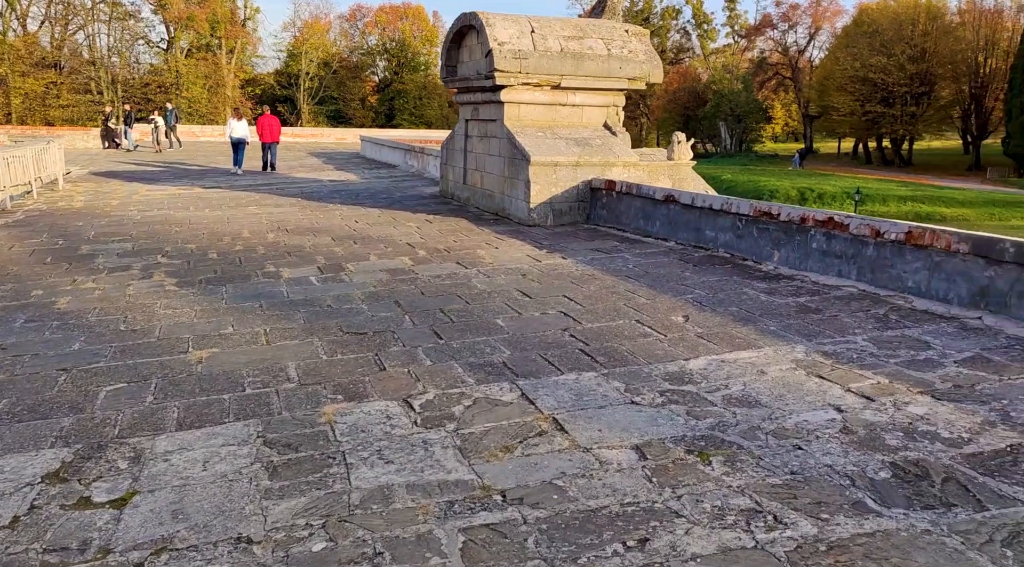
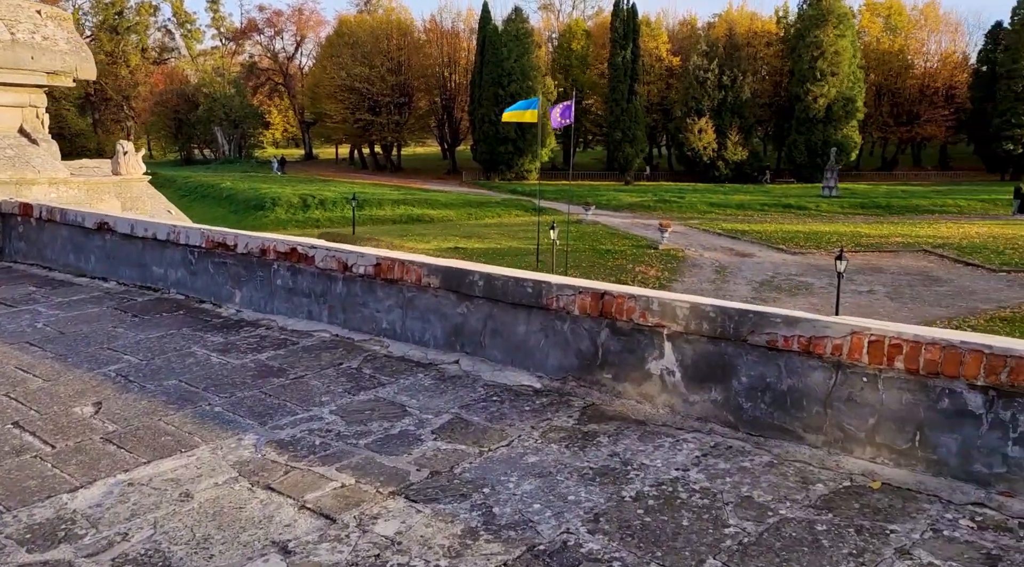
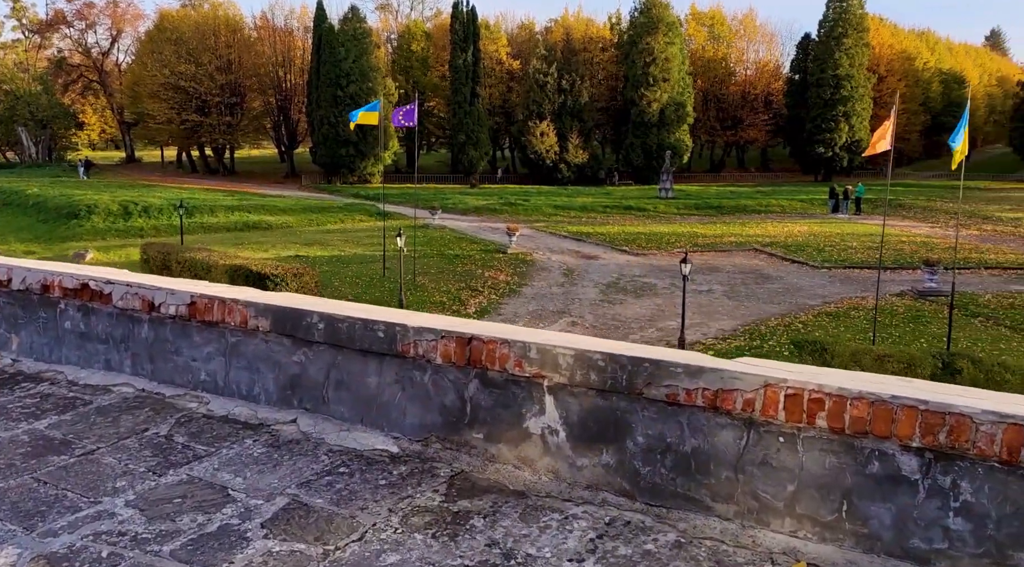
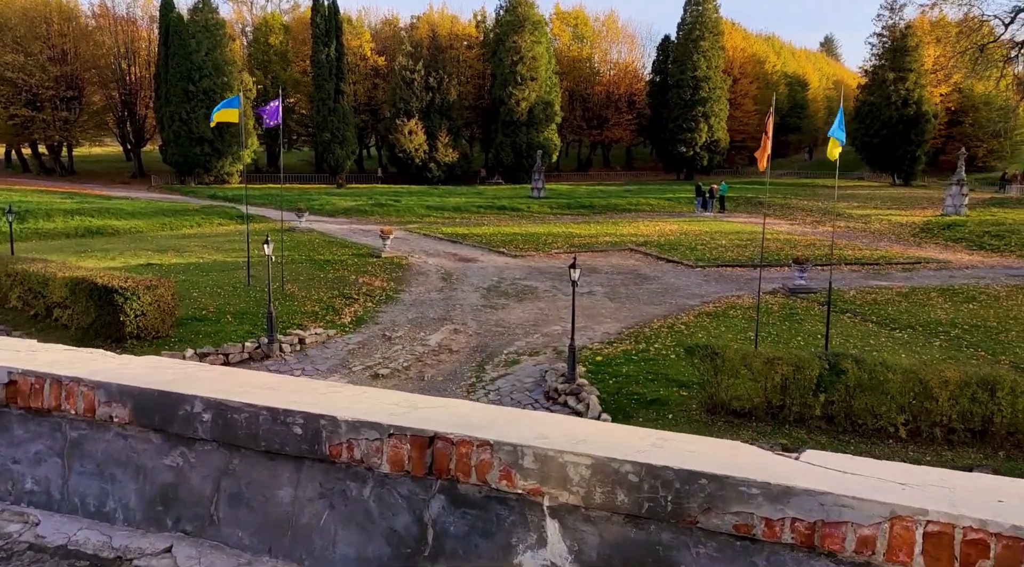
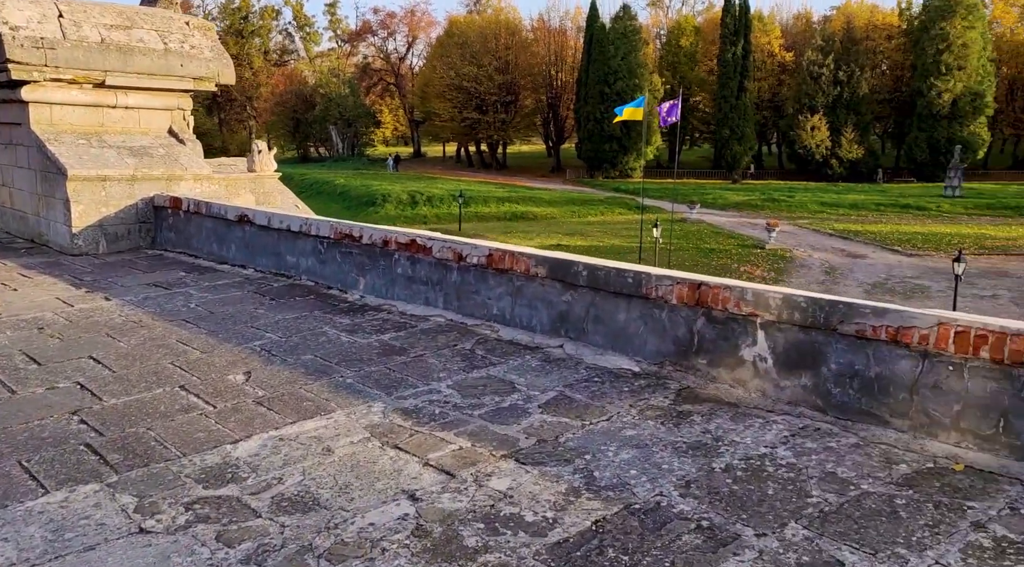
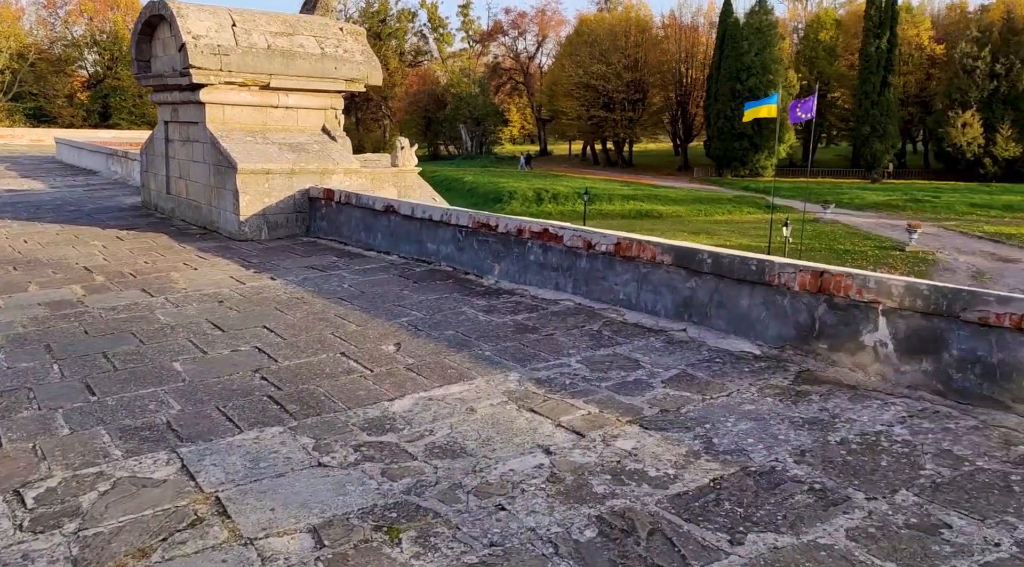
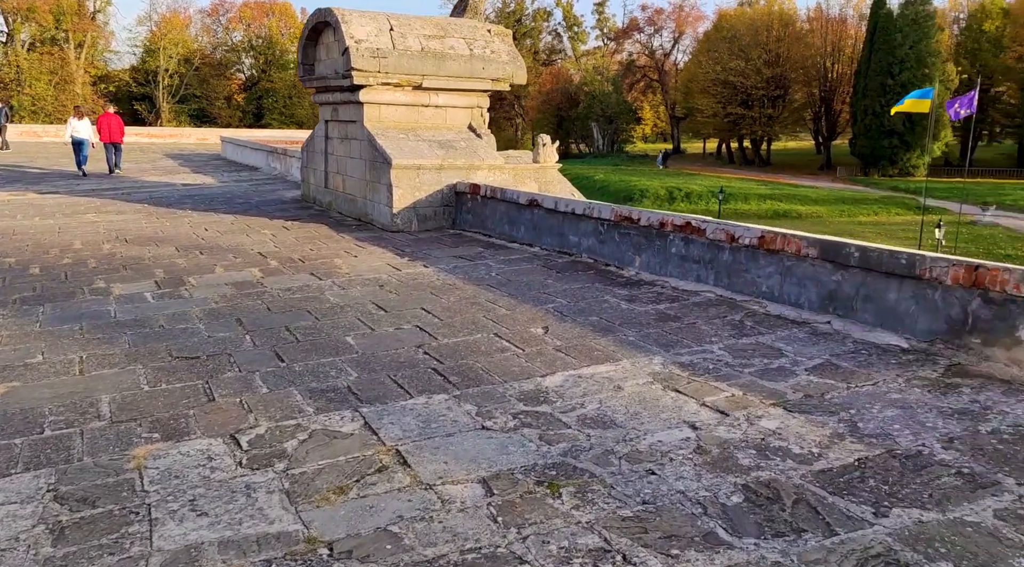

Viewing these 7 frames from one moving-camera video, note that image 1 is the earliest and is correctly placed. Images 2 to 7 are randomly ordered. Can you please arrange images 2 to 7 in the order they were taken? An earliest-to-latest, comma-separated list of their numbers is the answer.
7, 6, 5, 2, 3, 4
